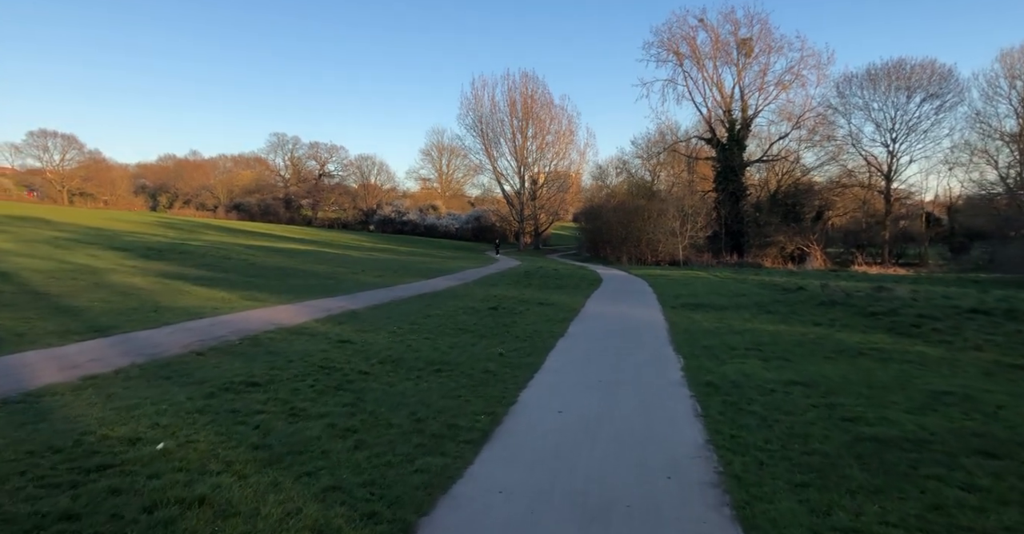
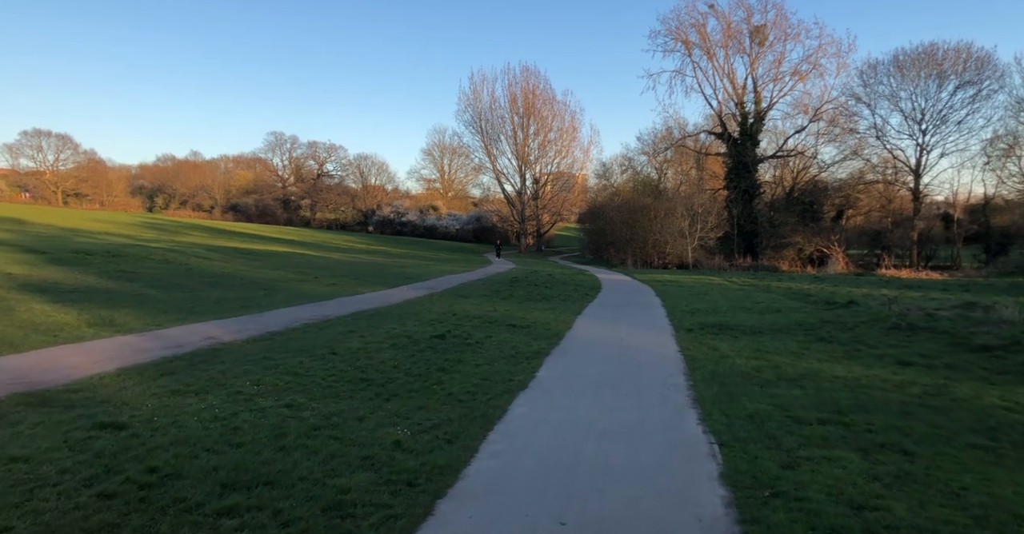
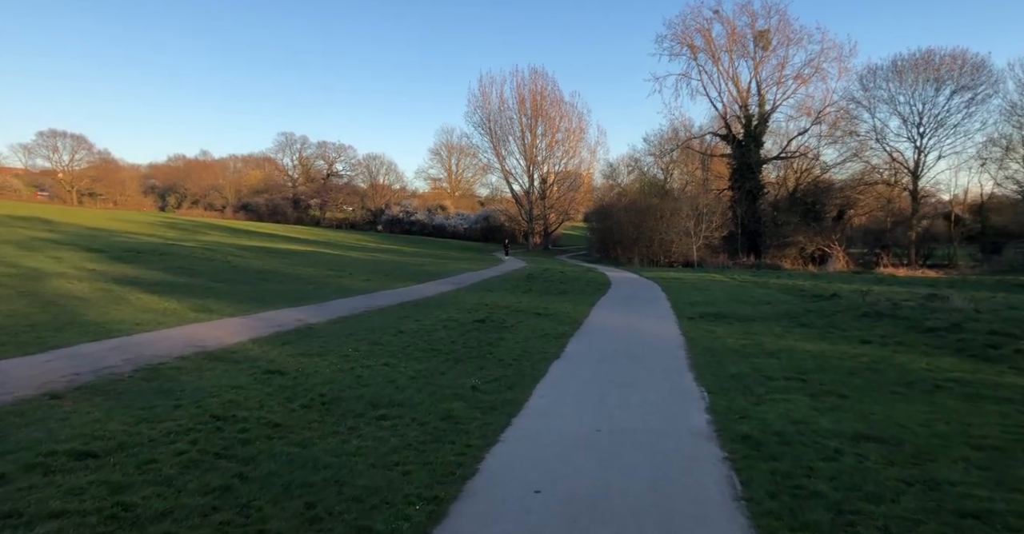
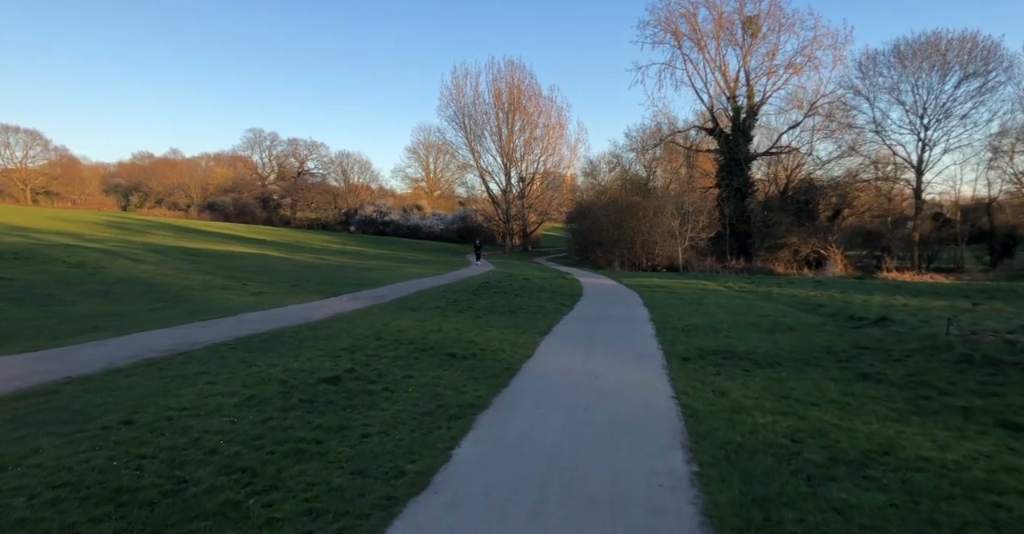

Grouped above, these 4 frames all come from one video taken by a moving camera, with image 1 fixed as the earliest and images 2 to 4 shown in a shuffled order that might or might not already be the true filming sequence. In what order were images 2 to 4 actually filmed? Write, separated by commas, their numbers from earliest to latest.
3, 2, 4
